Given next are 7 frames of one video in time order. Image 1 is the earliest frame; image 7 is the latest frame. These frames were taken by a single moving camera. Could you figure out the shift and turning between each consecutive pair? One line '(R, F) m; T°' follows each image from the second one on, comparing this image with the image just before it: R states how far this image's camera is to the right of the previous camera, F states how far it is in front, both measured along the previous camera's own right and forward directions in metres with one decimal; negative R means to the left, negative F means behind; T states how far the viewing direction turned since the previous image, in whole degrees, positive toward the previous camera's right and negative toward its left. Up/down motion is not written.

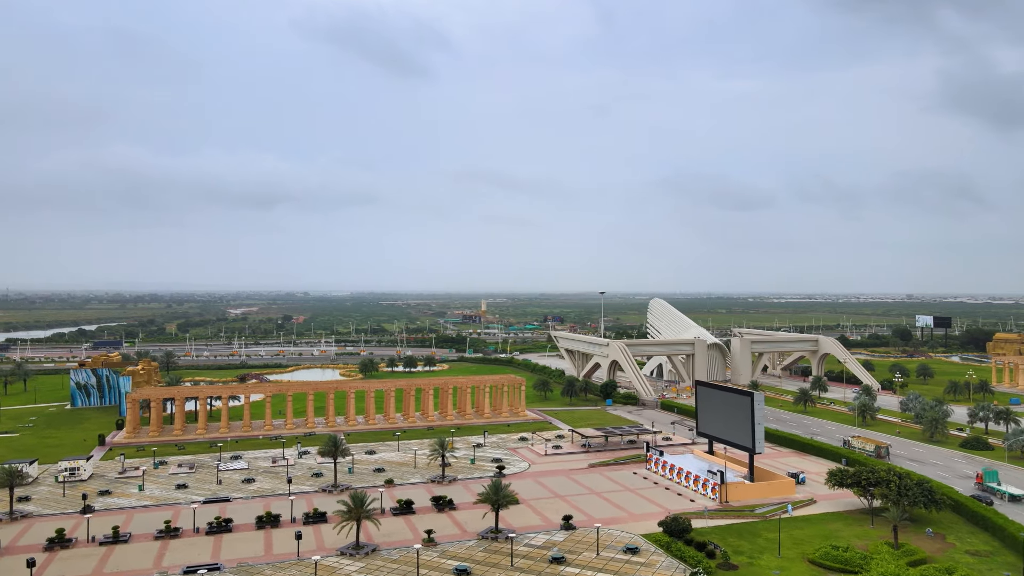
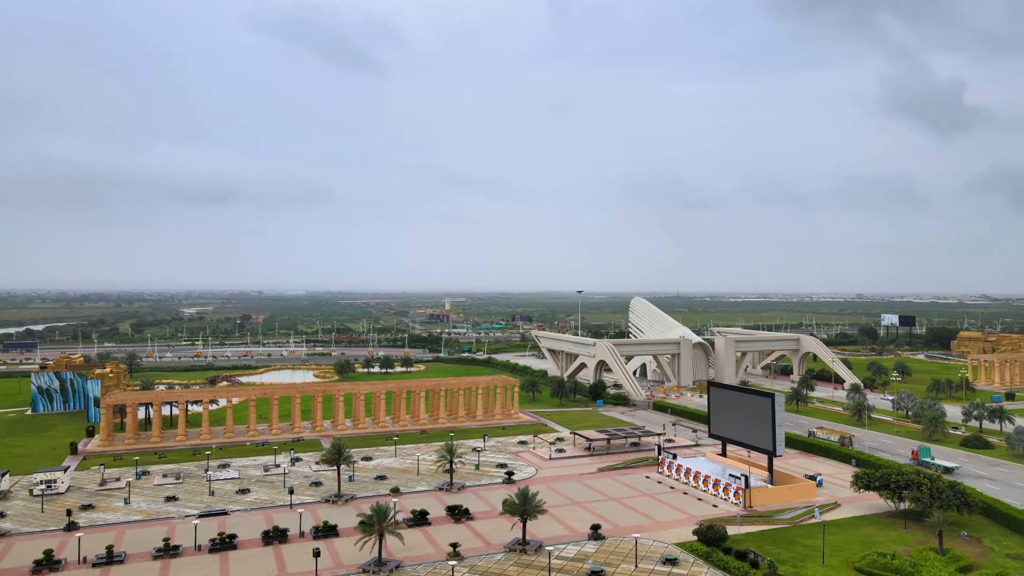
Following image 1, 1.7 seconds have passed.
(-2.3, +1.5) m; +2°
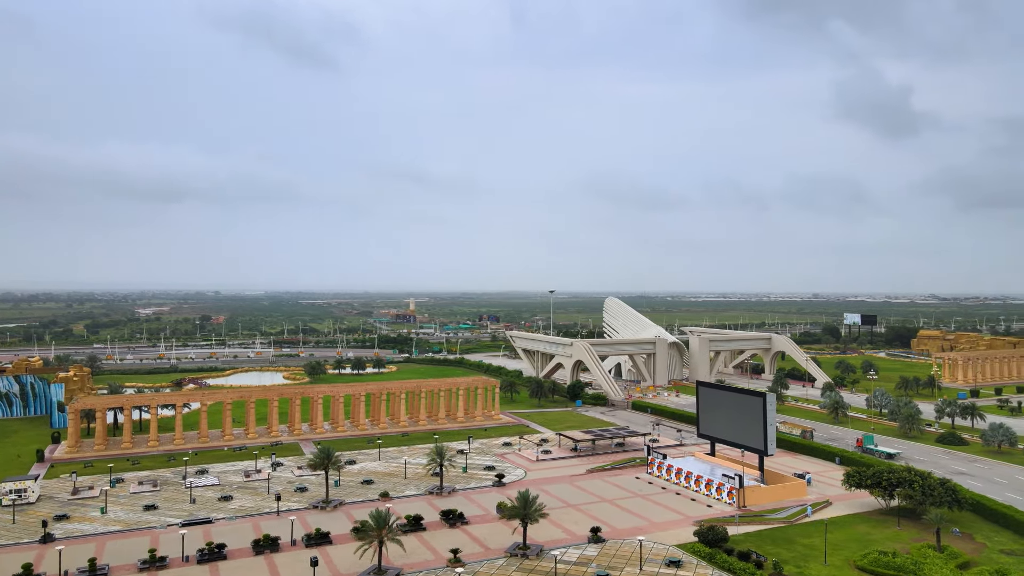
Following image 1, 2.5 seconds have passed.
(-1.3, +0.5) m; +3°
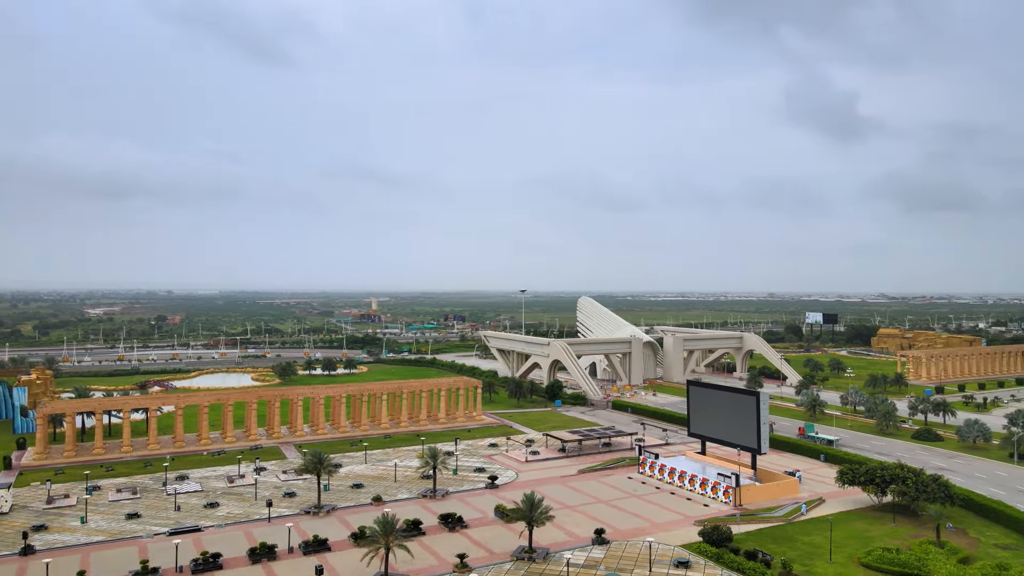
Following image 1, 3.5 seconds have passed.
(-1.5, +0.4) m; +3°
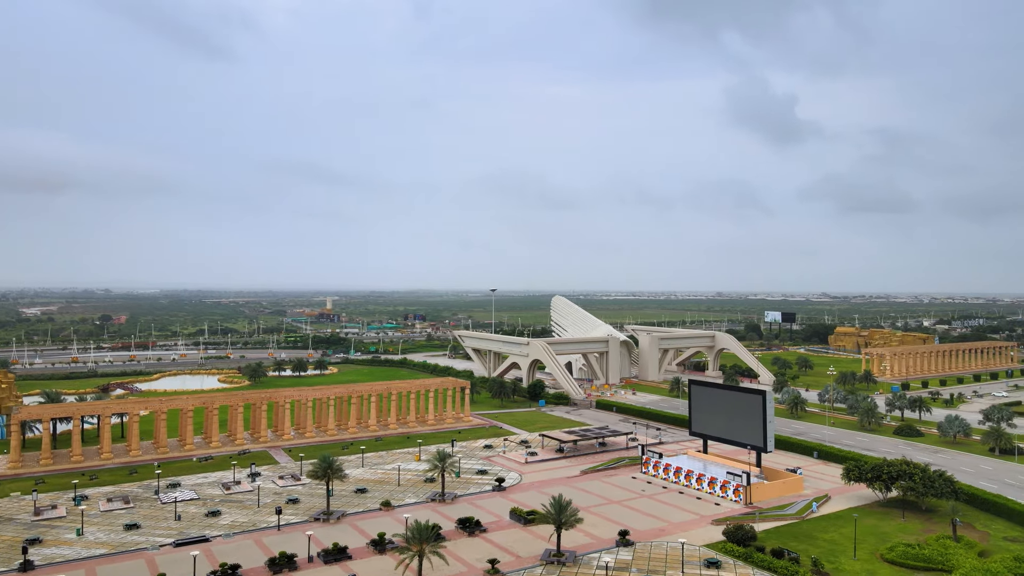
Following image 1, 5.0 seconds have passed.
(-2.6, +0.3) m; +3°
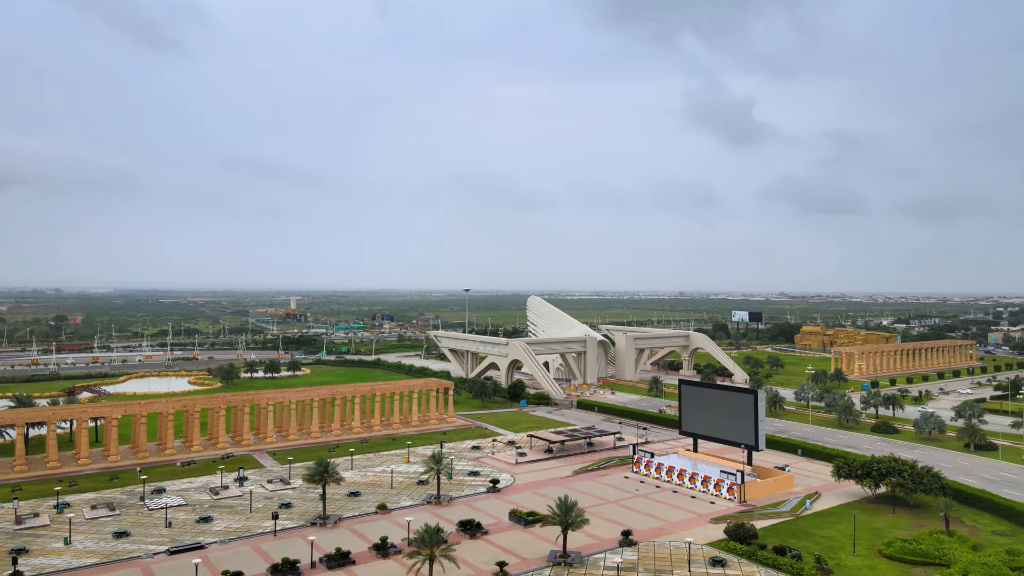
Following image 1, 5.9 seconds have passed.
(-1.5, 0.0) m; +3°
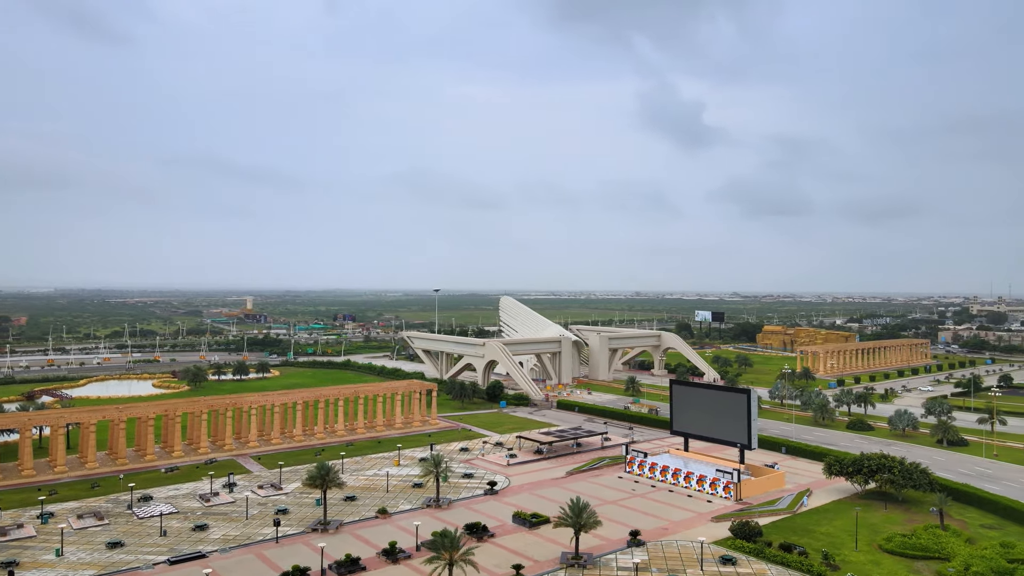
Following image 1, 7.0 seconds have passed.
(-2.0, -0.1) m; +3°
